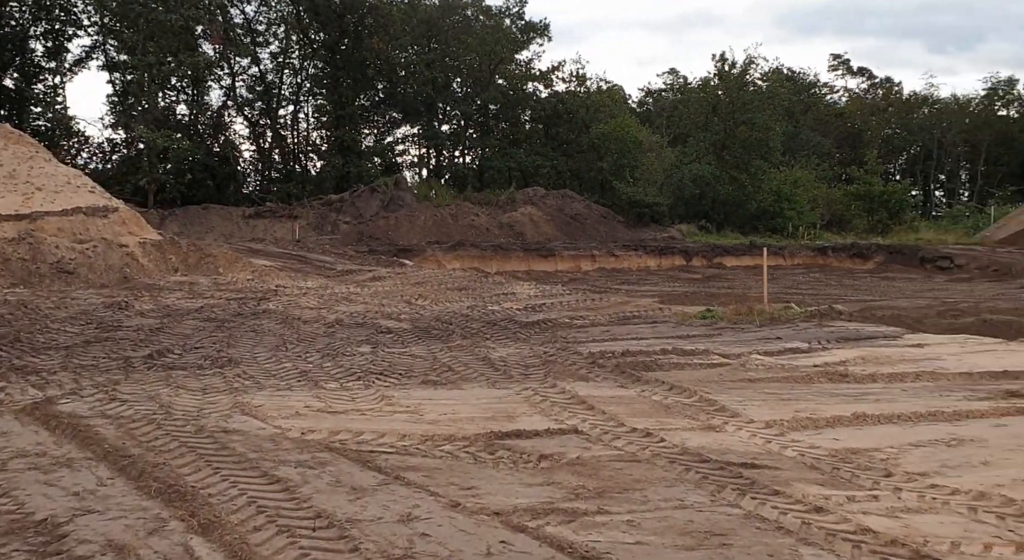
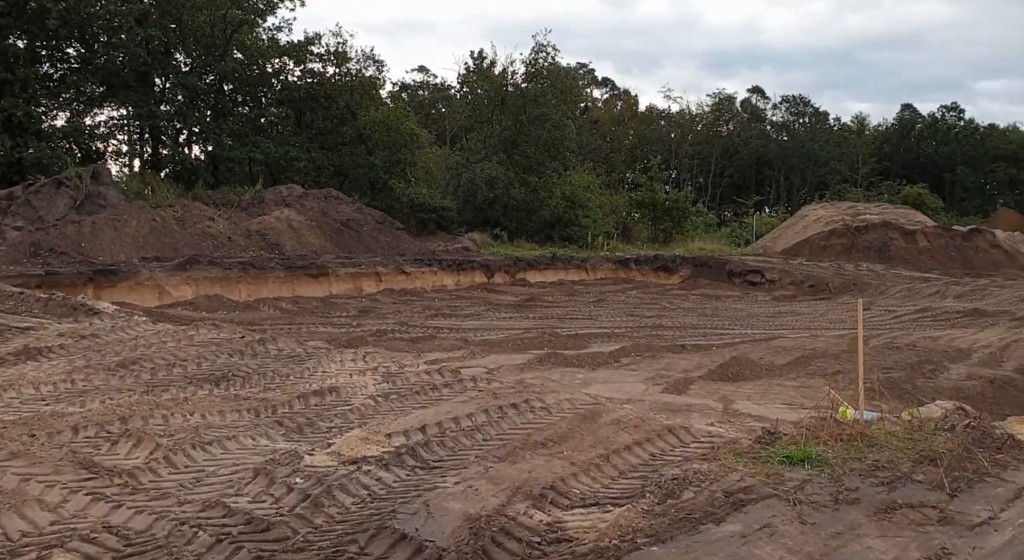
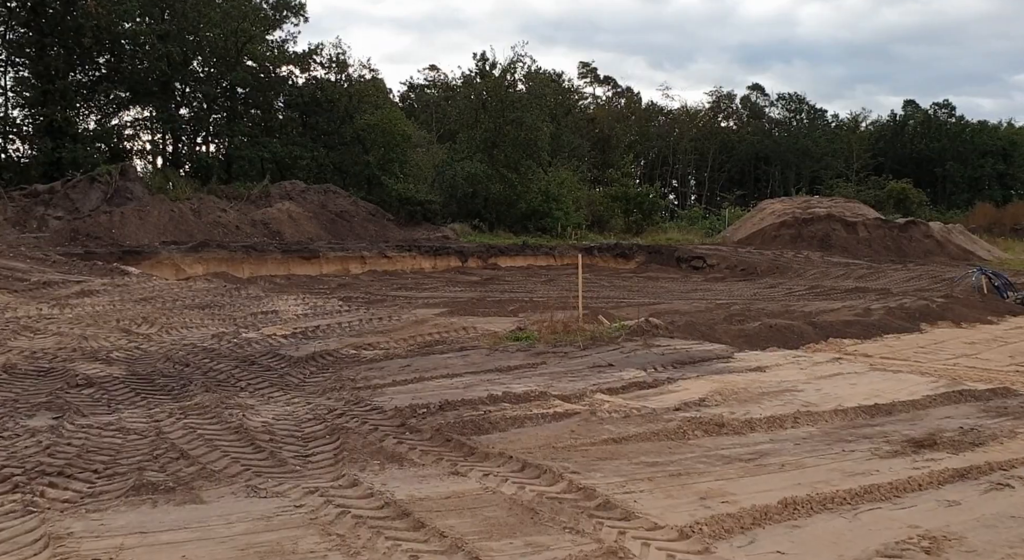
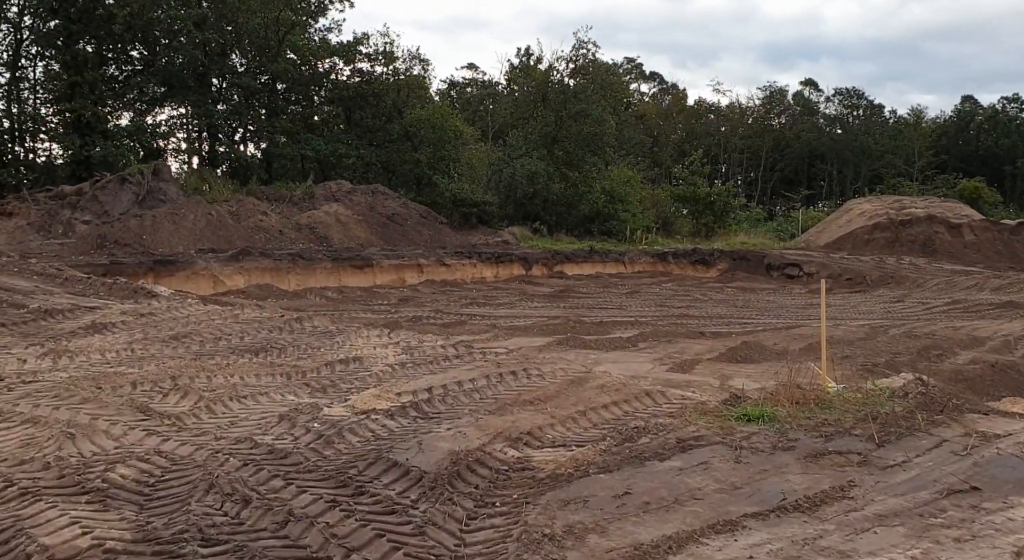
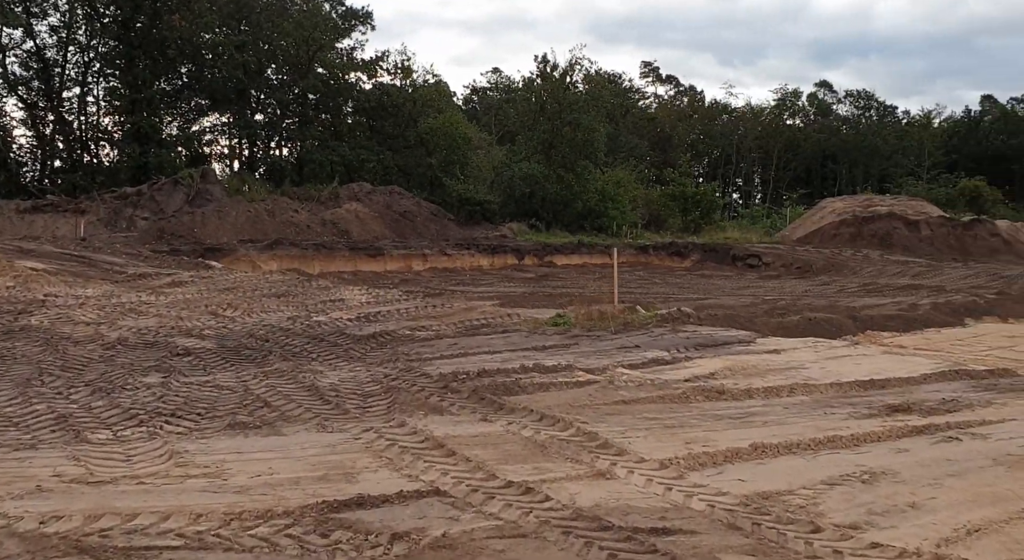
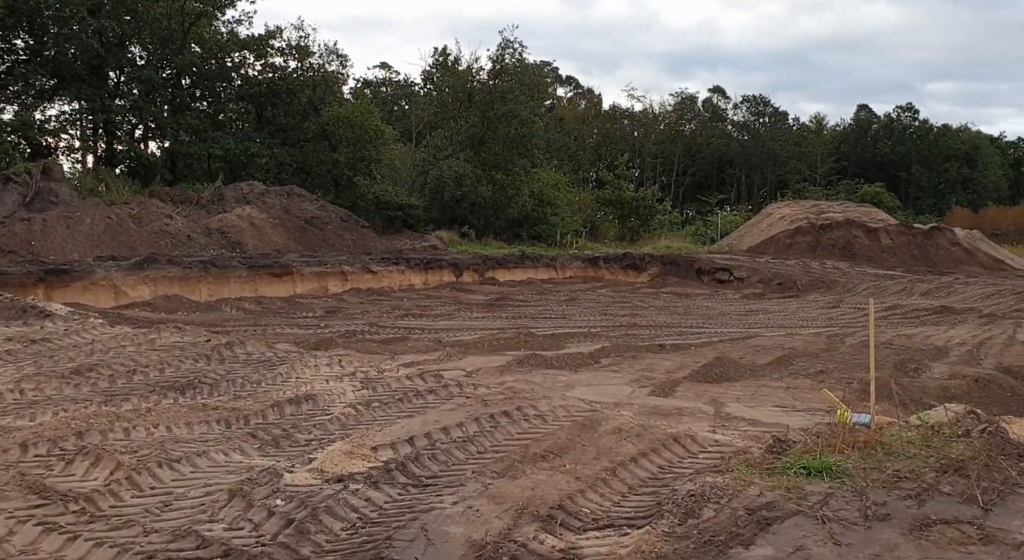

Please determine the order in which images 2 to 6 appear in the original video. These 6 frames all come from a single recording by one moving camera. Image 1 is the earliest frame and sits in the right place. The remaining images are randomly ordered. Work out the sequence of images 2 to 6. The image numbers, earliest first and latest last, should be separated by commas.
5, 3, 4, 2, 6
